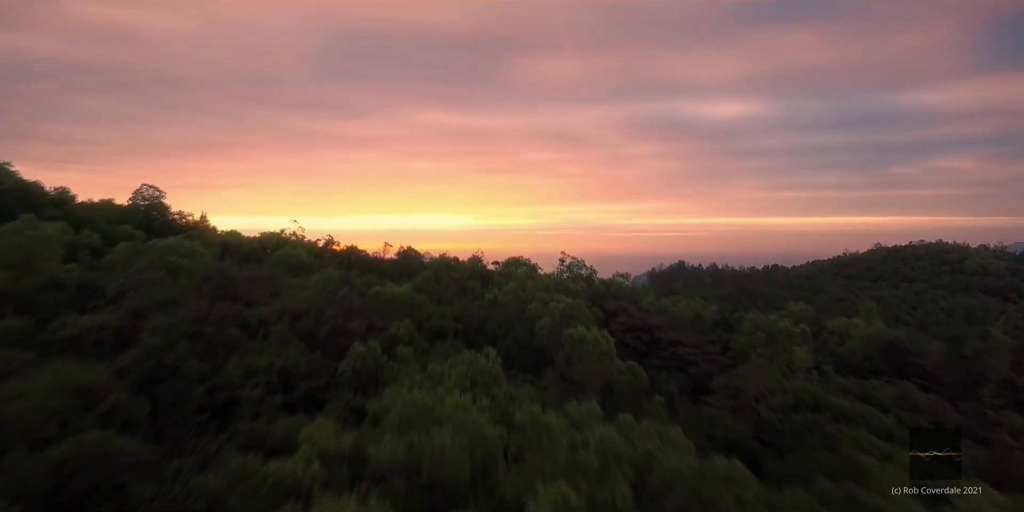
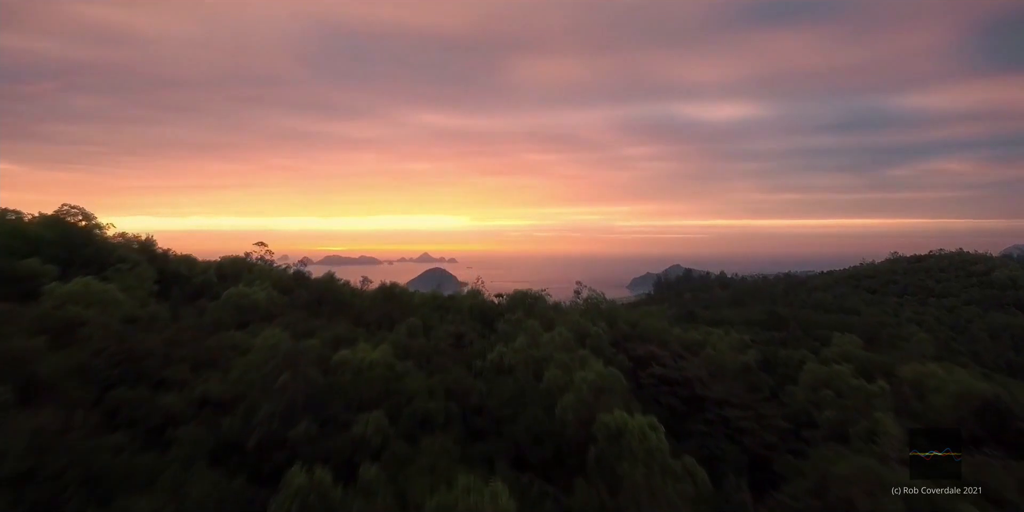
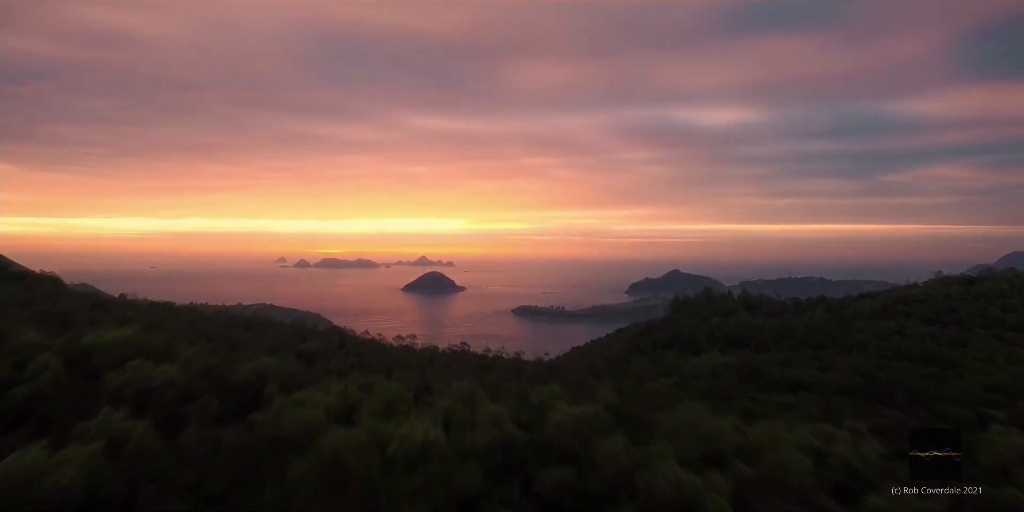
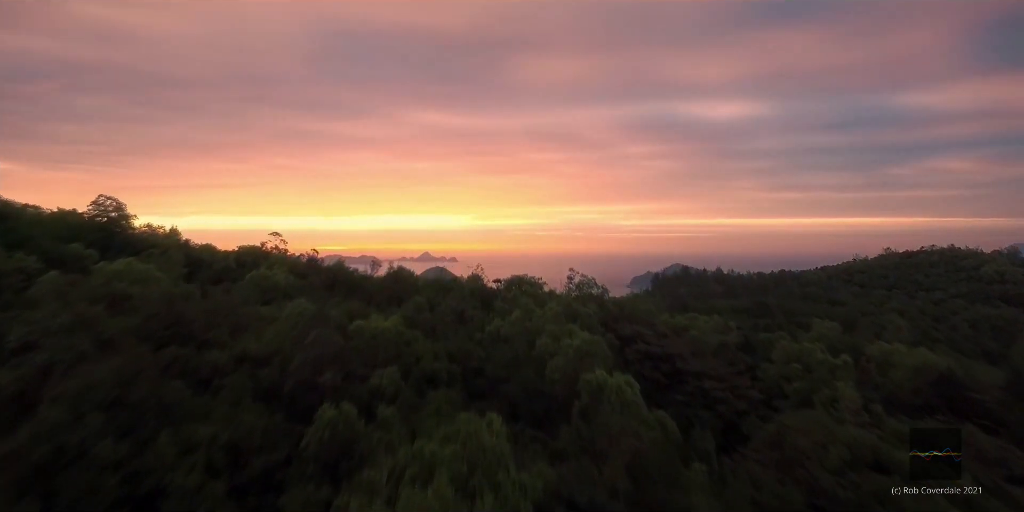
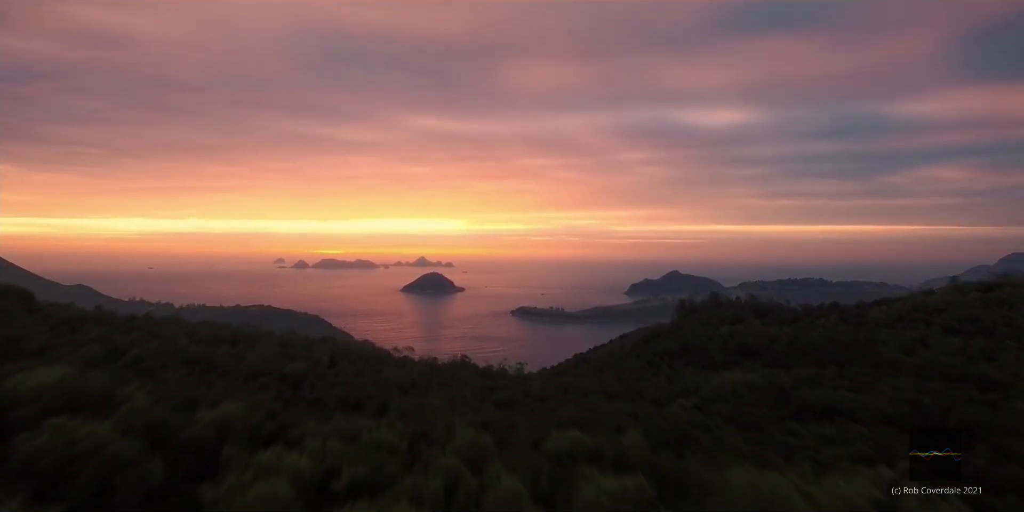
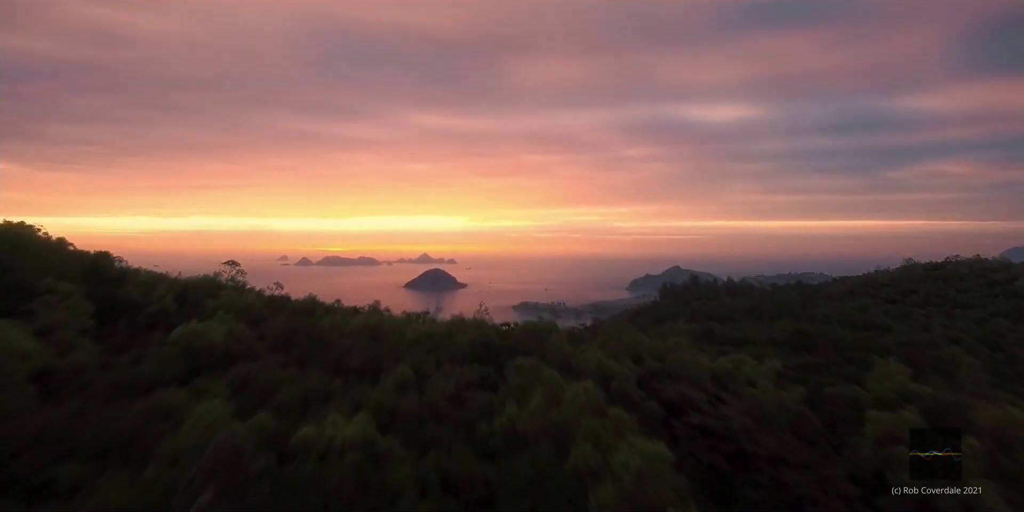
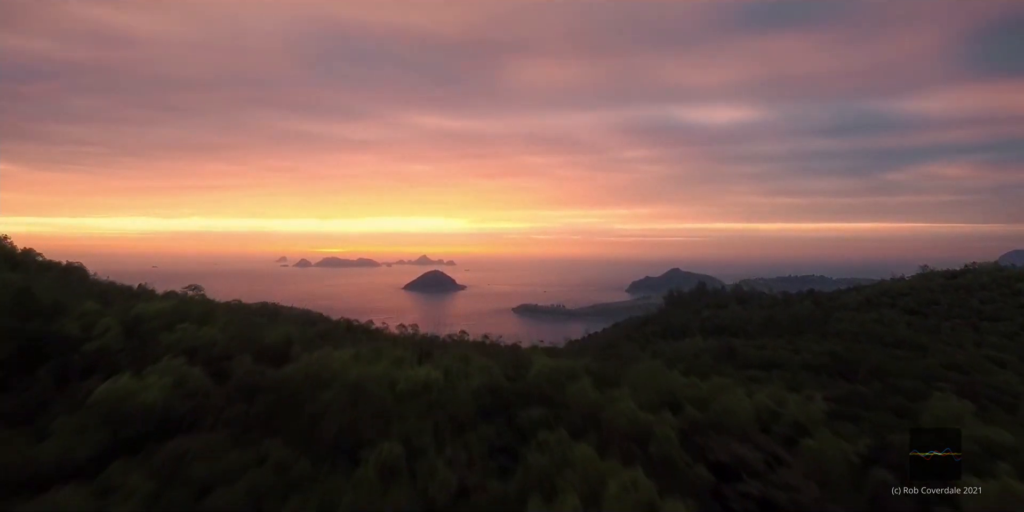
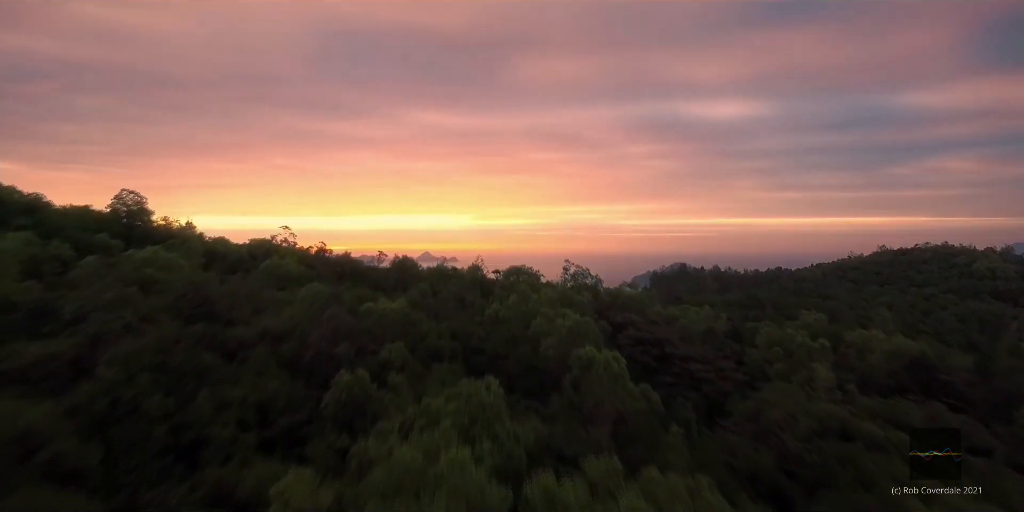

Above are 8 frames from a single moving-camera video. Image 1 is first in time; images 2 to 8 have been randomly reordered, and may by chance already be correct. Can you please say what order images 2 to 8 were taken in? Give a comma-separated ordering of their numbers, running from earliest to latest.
8, 4, 2, 6, 7, 3, 5
